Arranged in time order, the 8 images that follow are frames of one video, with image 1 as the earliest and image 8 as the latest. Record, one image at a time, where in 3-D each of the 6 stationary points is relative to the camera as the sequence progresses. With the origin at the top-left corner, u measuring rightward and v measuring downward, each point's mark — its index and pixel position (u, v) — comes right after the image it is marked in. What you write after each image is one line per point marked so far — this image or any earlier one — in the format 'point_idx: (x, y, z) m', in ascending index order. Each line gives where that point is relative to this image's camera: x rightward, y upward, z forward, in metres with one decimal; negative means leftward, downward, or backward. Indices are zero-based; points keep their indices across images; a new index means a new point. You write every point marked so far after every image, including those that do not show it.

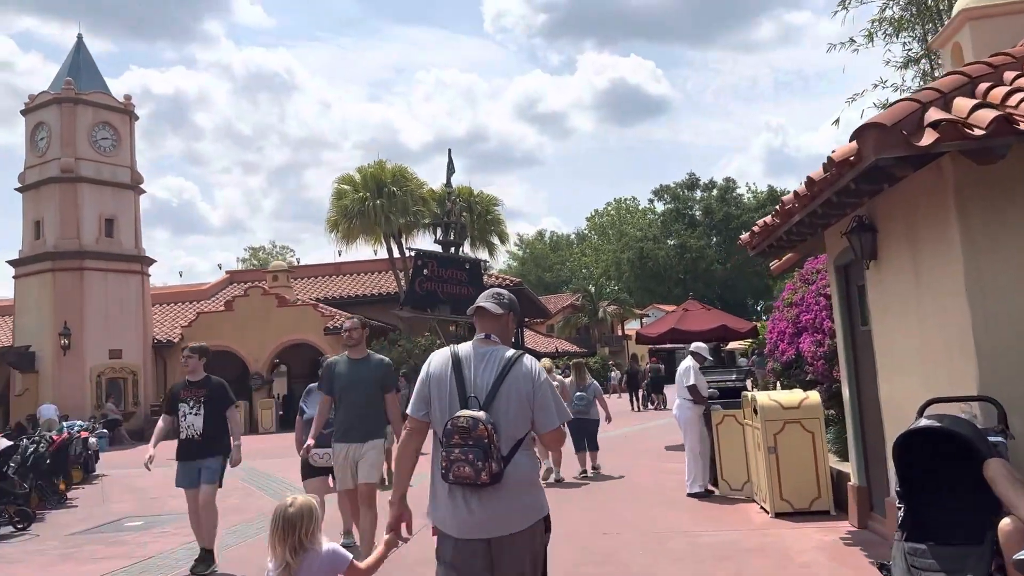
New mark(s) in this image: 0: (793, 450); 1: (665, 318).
0: (+2.6, -1.5, +7.4) m
1: (+2.7, -0.5, +14.2) m
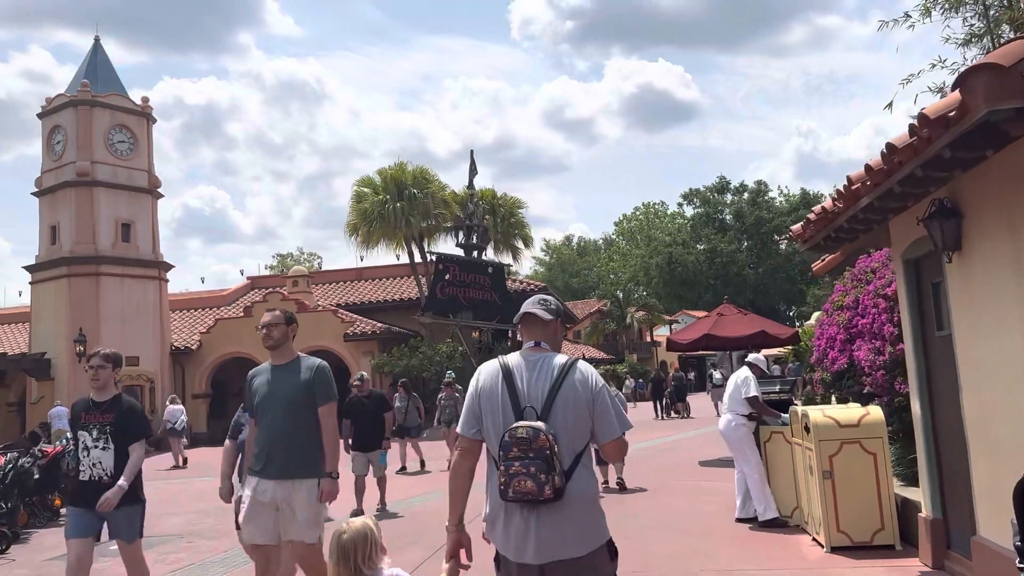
0: (+2.7, -1.5, +6.4) m
1: (+3.0, -0.6, +13.2) m
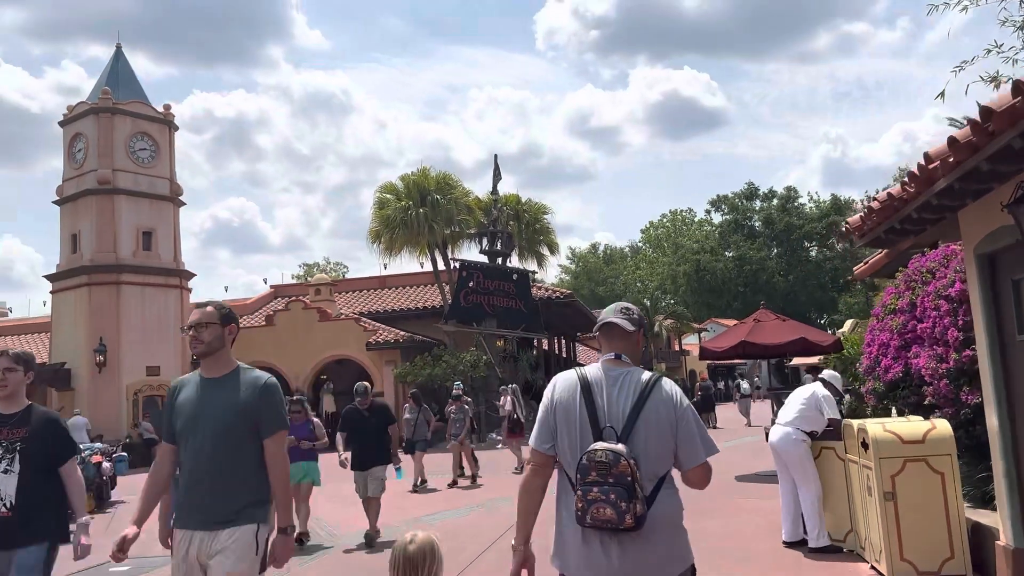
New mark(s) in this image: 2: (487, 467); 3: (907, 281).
0: (+2.9, -1.5, +5.7) m
1: (+3.4, -0.7, +12.5) m
2: (-0.6, -3.7, +16.5) m
3: (+3.9, +0.1, +7.9) m
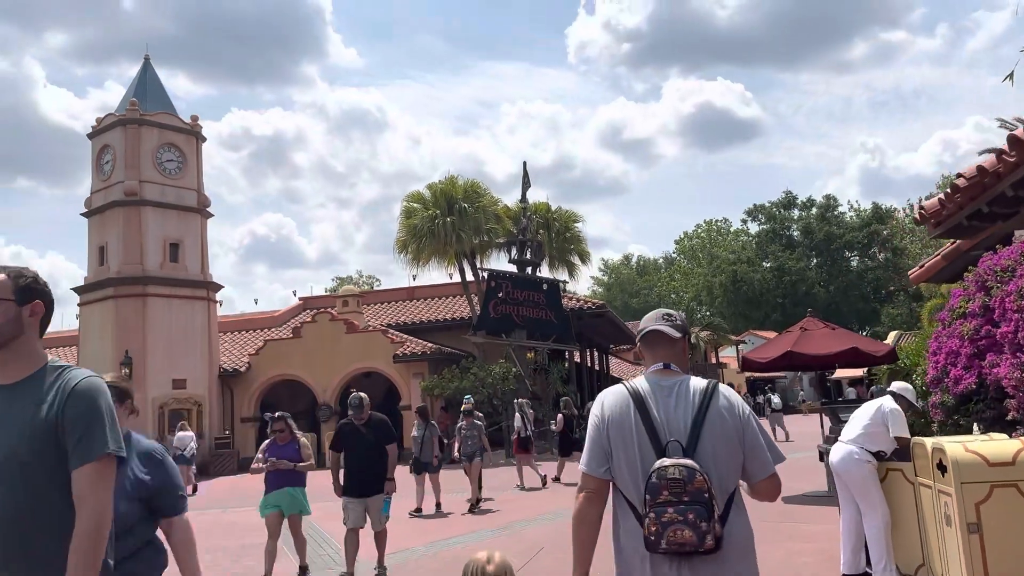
0: (+3.0, -1.5, +4.9) m
1: (+3.8, -0.7, +11.6) m
2: (0.0, -3.9, +15.7) m
3: (+4.1, +0.1, +7.0) m
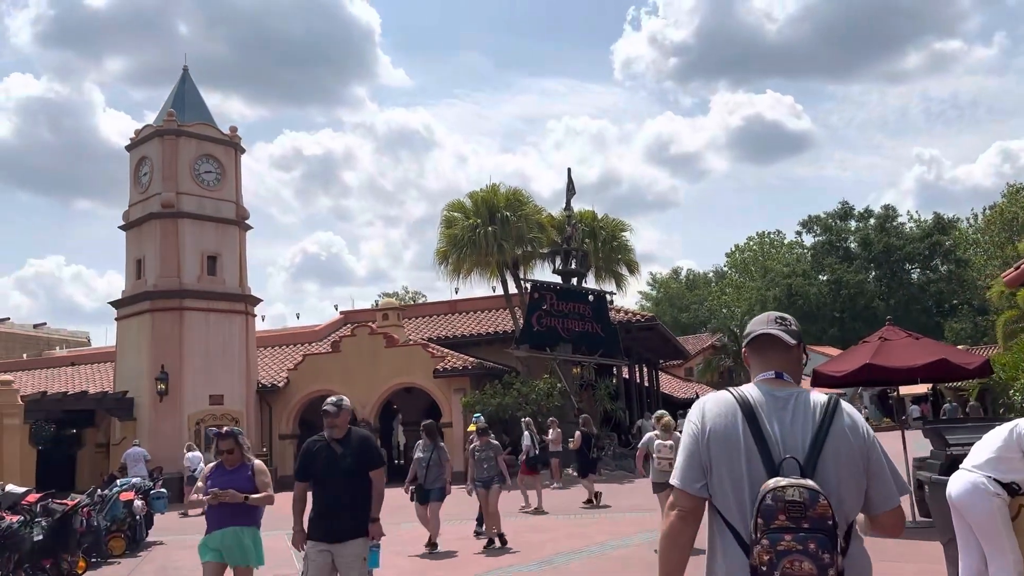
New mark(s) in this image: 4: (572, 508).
0: (+3.2, -1.4, +3.7) m
1: (+4.4, -0.8, +10.4) m
2: (+0.8, -4.1, +14.6) m
3: (+4.4, +0.1, +5.8) m
4: (+1.1, -4.1, +14.9) m
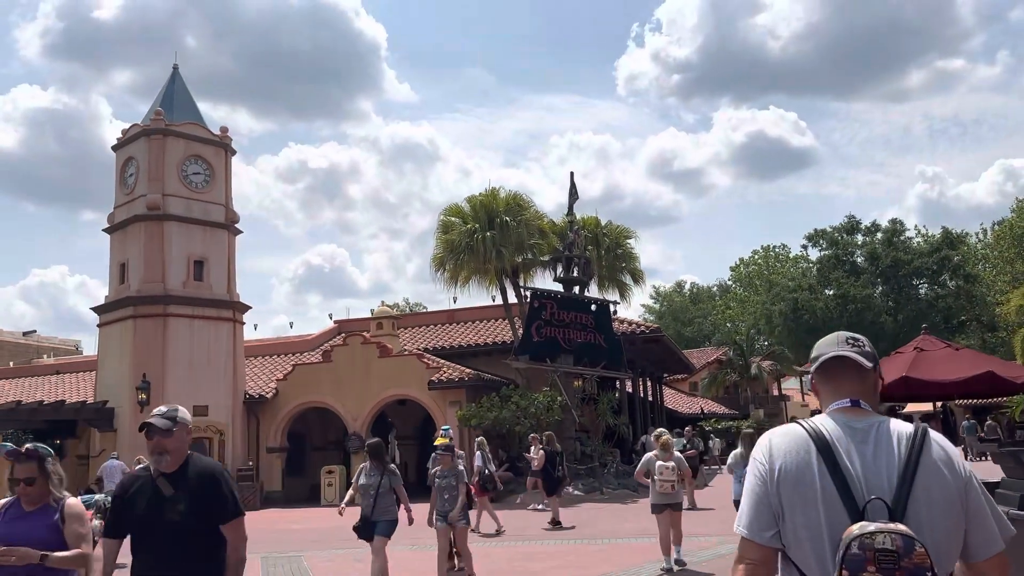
0: (+3.1, -1.3, +2.7) m
1: (+4.3, -0.9, +9.3) m
2: (+0.8, -4.2, +13.5) m
3: (+4.3, +0.1, +4.8) m
4: (+1.0, -4.2, +13.8) m
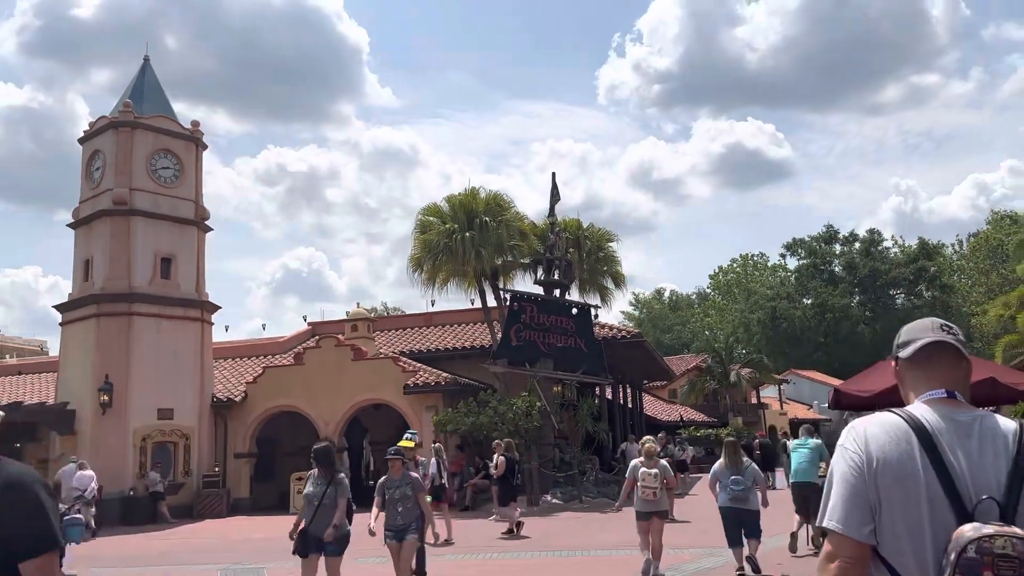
0: (+3.0, -1.3, +2.2) m
1: (+4.1, -0.9, +8.9) m
2: (+0.4, -4.2, +13.0) m
3: (+4.2, +0.2, +4.3) m
4: (+0.6, -4.2, +13.2) m
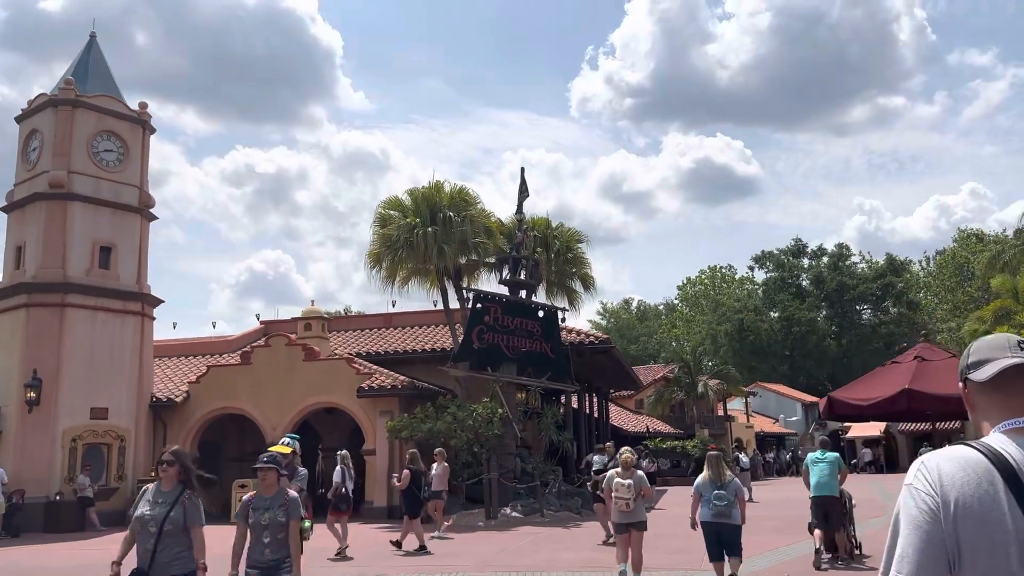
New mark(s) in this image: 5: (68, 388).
0: (+2.8, -1.1, +1.2) m
1: (+3.6, -0.8, +8.0) m
2: (-0.3, -4.1, +11.9) m
3: (+3.9, +0.2, +3.4) m
4: (-0.1, -4.1, +12.1) m
5: (-10.7, -2.4, +19.4) m
